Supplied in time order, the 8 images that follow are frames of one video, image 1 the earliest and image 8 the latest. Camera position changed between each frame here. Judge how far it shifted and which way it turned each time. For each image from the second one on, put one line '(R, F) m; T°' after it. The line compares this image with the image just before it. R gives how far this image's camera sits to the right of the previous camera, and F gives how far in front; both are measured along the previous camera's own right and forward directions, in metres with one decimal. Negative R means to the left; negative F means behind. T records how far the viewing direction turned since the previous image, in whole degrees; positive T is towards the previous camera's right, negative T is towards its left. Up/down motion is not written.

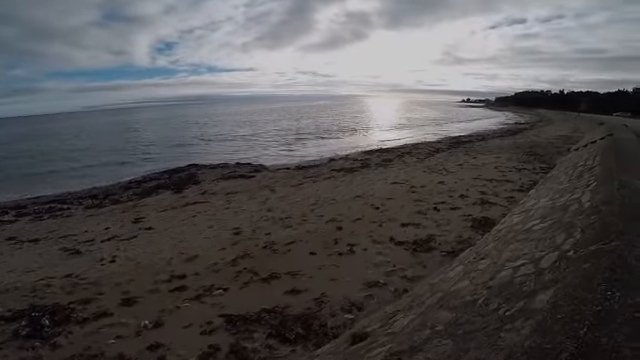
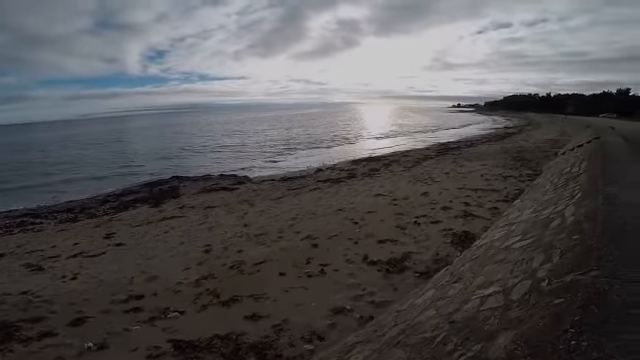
(+0.5, +0.4) m; 0°
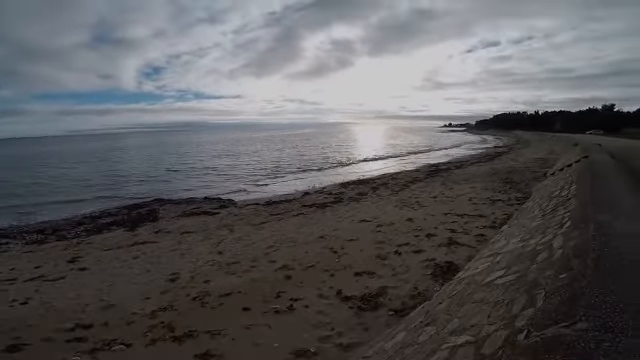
(+0.5, +0.4) m; +1°
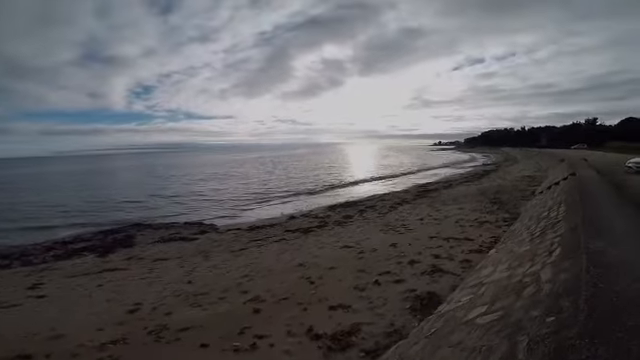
(+0.4, +0.4) m; +1°
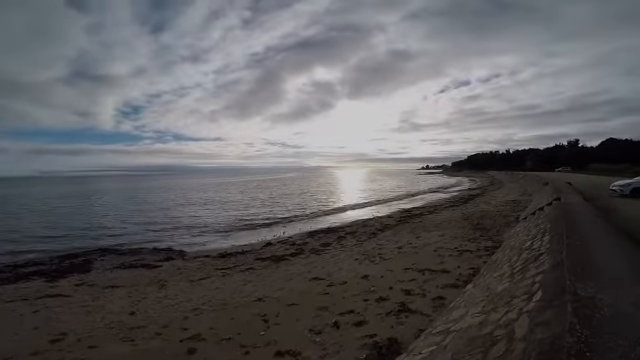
(+0.7, +0.8) m; +1°
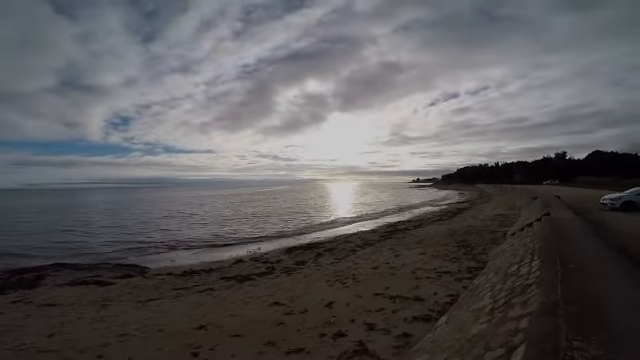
(+0.8, +1.1) m; +1°
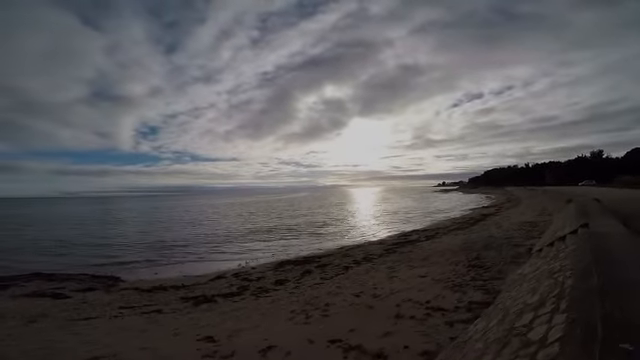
(+1.6, +2.2) m; -5°
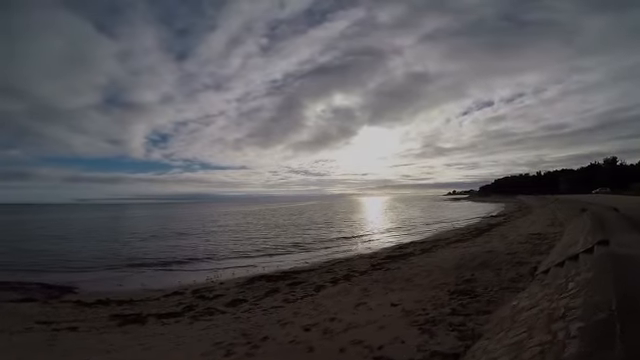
(+1.4, +1.8) m; -2°
